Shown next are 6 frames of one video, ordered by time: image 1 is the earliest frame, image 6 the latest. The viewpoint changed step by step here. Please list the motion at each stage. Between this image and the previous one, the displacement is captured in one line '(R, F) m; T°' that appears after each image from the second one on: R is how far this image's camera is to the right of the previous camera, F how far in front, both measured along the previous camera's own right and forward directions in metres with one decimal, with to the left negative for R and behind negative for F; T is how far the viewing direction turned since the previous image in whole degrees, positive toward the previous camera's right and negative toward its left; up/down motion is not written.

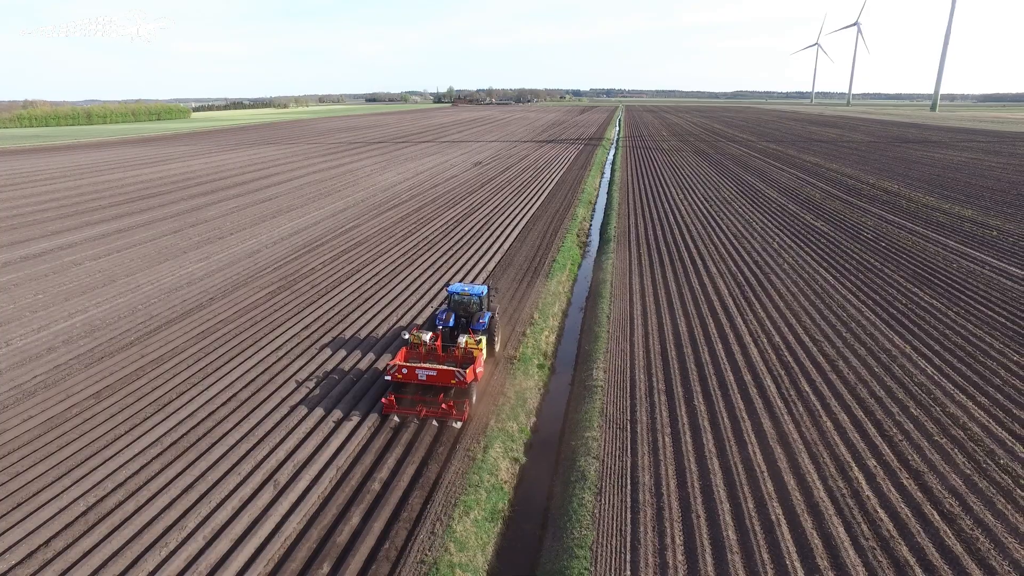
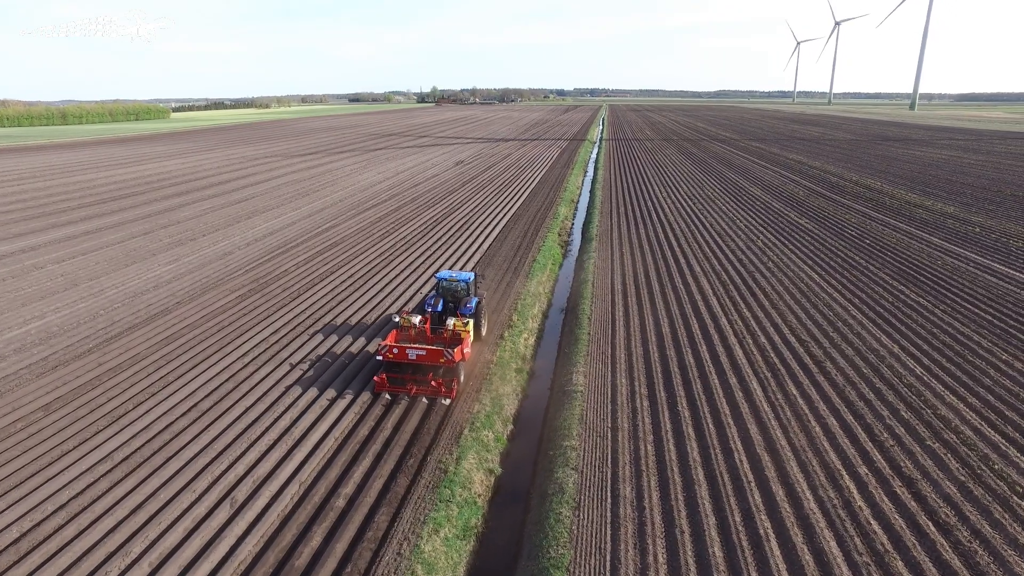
(+0.2, +0.4) m; +1°
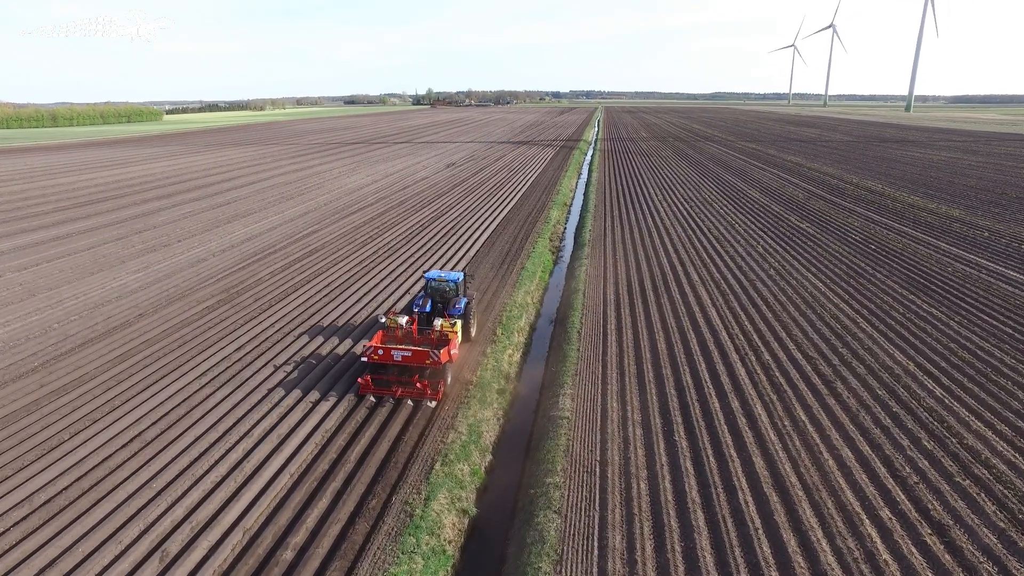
(+0.3, +0.9) m; 0°
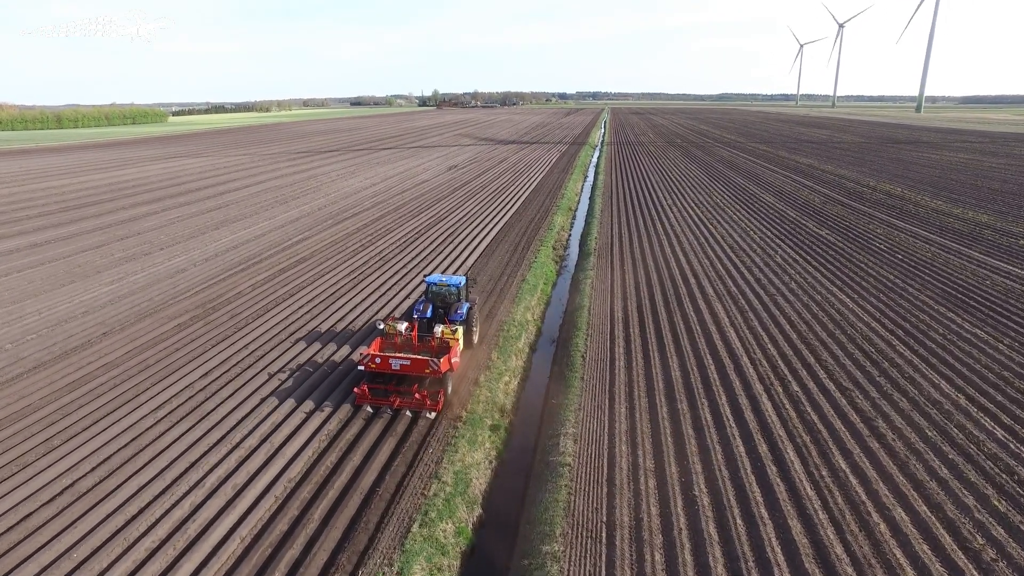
(+0.2, +1.2) m; -1°
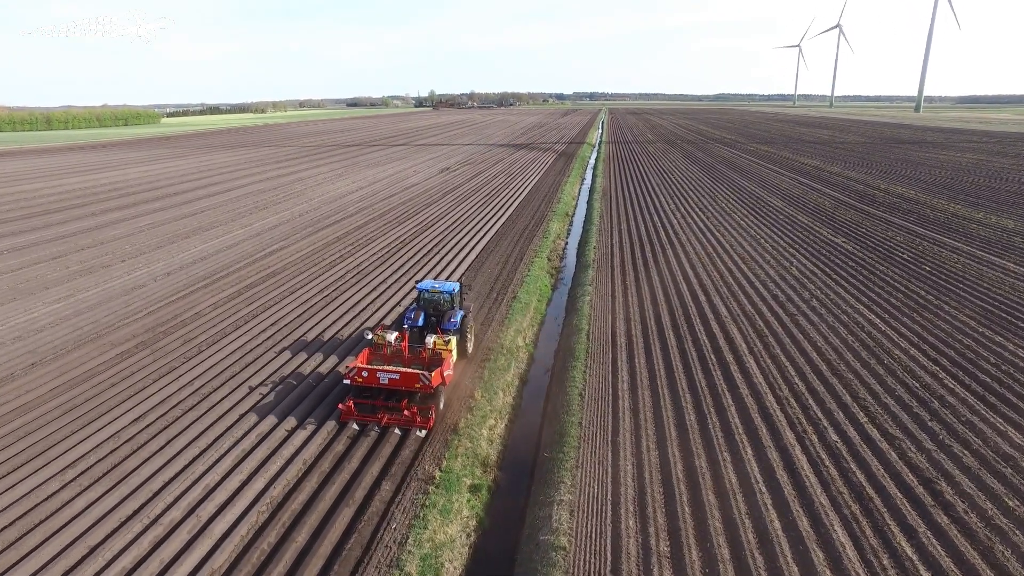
(+0.2, +1.5) m; 0°
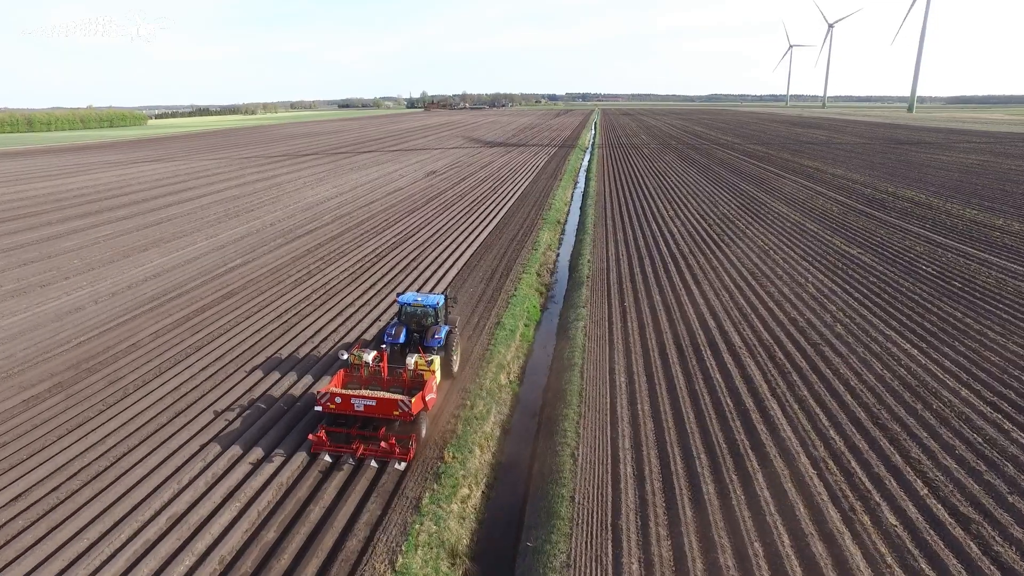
(+0.2, +1.6) m; +1°
